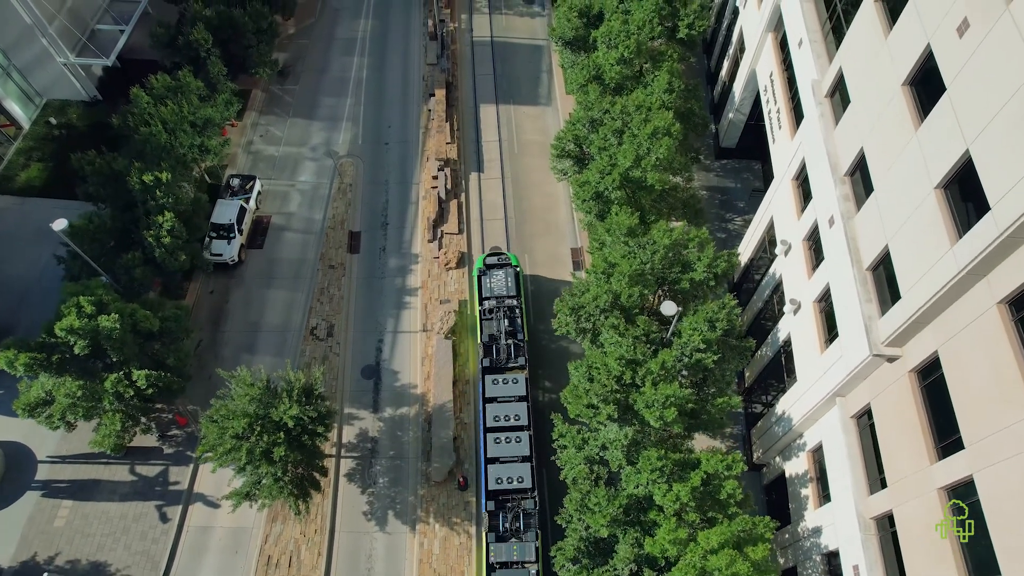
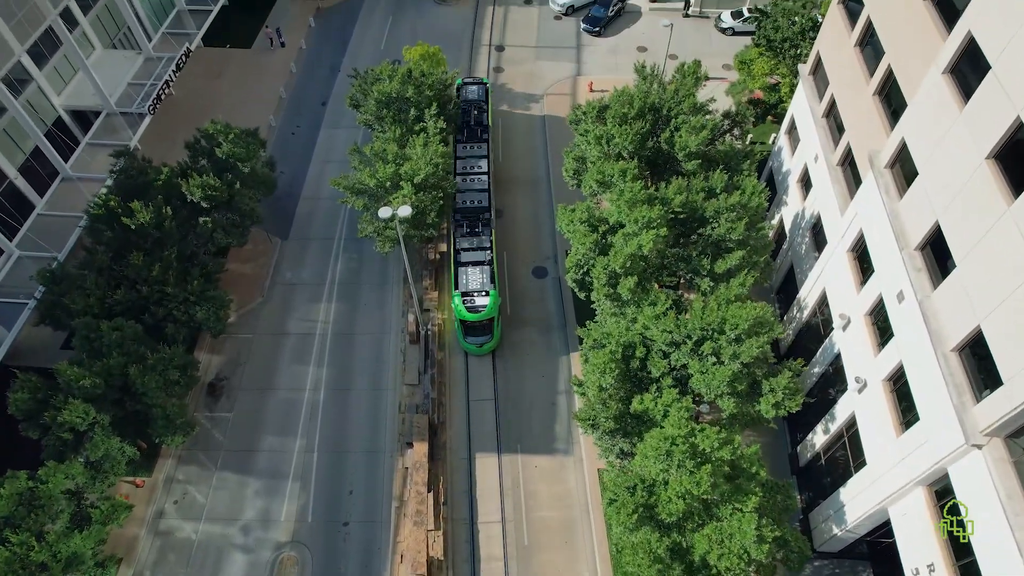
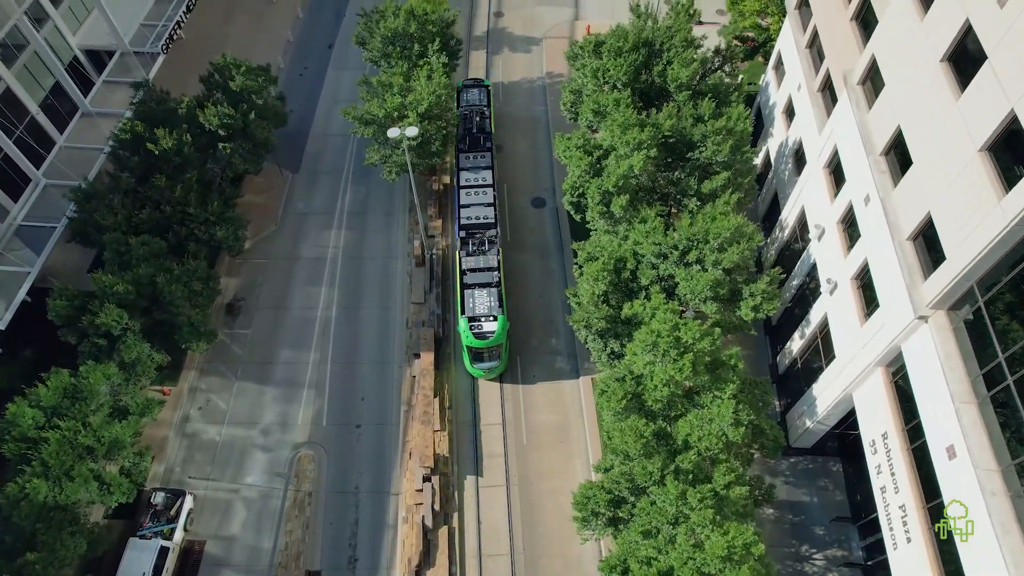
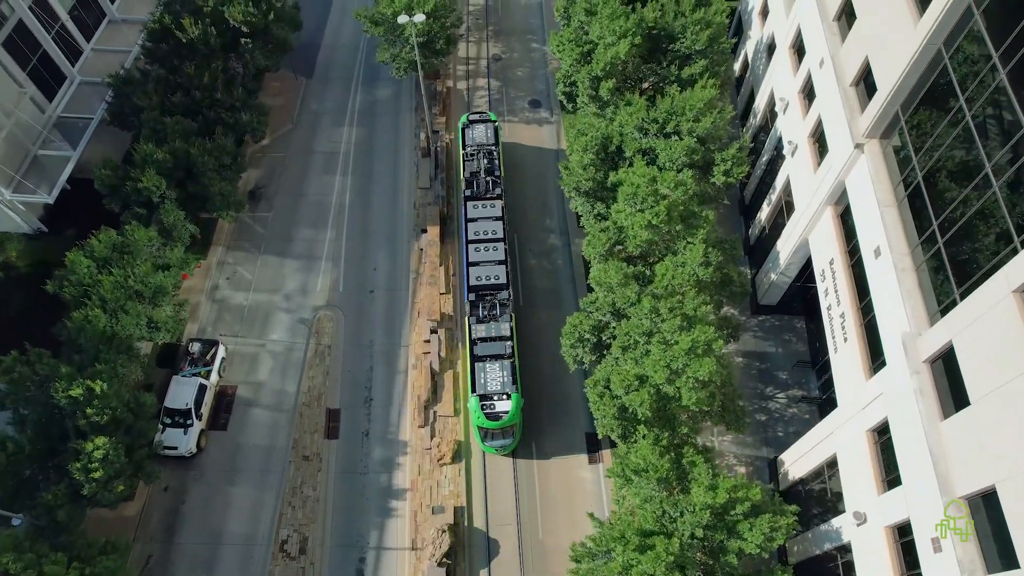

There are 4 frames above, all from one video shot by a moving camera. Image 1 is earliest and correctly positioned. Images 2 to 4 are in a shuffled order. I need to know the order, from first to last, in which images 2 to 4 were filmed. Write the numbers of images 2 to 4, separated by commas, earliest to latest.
4, 3, 2
